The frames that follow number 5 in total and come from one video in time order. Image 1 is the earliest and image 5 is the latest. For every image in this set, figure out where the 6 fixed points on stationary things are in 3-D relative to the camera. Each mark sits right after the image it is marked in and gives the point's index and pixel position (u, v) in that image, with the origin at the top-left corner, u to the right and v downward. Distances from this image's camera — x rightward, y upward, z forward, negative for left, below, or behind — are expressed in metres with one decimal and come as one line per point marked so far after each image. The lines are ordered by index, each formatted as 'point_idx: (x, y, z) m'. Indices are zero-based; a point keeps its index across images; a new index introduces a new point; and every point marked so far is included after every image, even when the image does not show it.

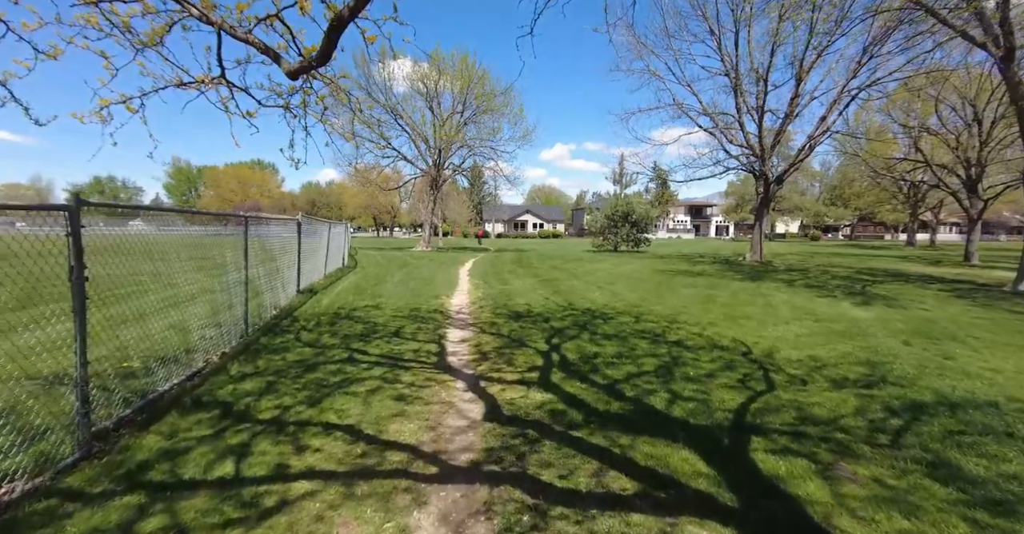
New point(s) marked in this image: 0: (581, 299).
0: (+1.4, -0.7, +8.7) m
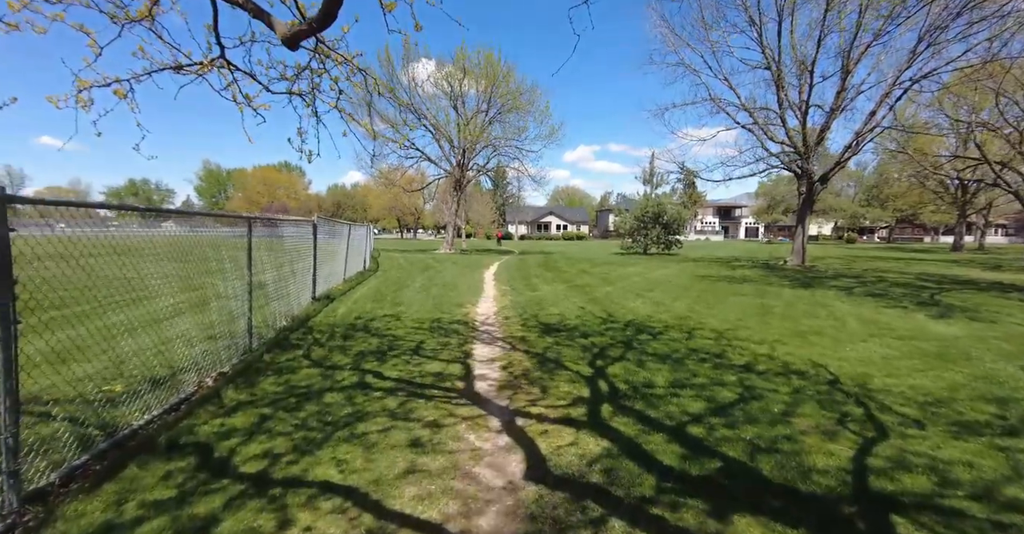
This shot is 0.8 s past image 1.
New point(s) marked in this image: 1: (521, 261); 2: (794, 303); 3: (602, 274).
0: (+1.9, -0.8, +7.8) m
1: (+0.4, +0.3, +19.4) m
2: (+5.8, -0.8, +9.0) m
3: (+2.9, -0.2, +14.1) m
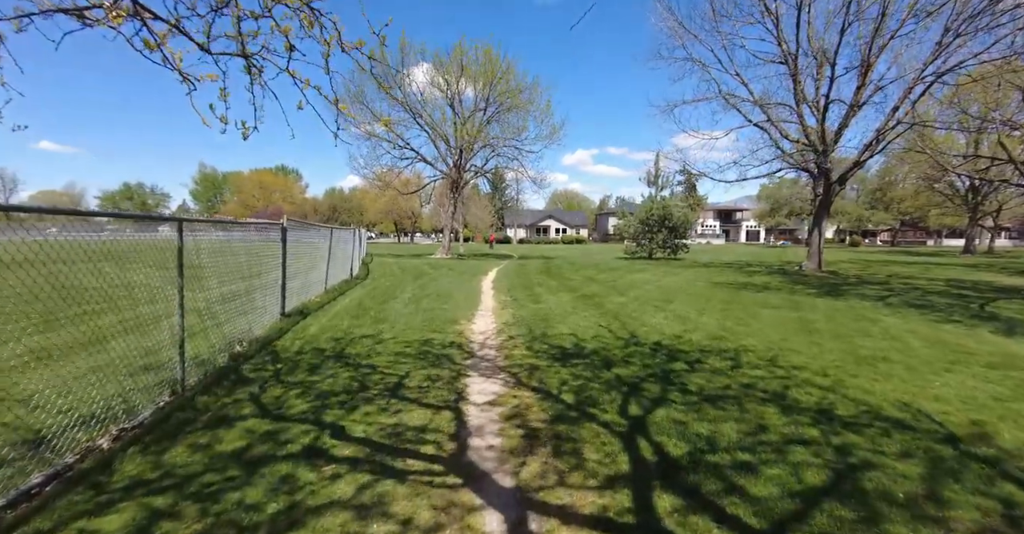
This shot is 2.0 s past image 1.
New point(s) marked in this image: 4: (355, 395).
0: (+1.9, -0.9, +6.7) m
1: (+0.4, 0.0, +18.3) m
2: (+5.8, -0.9, +7.9) m
3: (+2.9, -0.5, +13.0) m
4: (-1.5, -1.2, +4.1) m
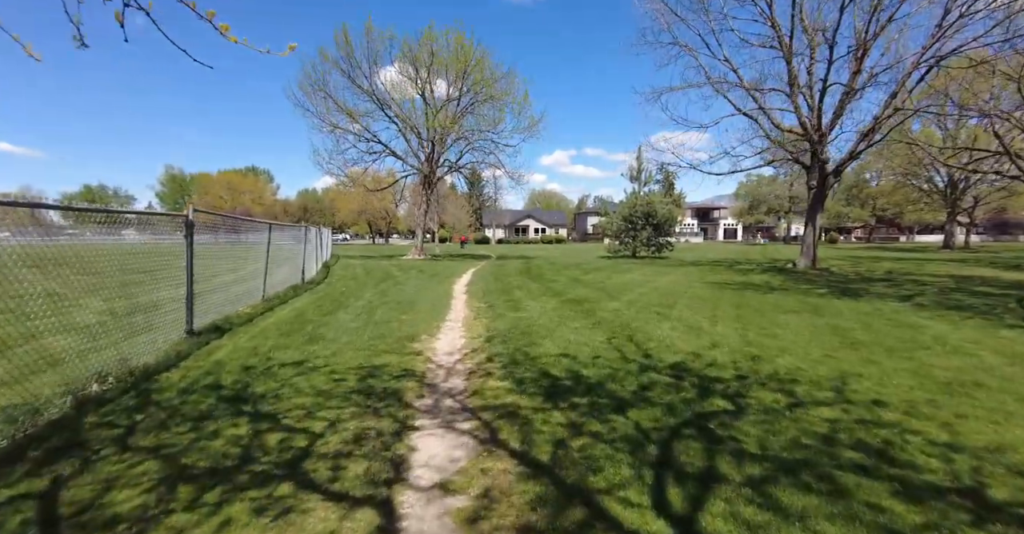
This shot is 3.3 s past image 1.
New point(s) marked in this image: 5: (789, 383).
0: (+1.6, -0.9, +5.3) m
1: (-0.5, 0.0, +16.8) m
2: (+5.4, -0.9, +6.7) m
3: (+2.3, -0.4, +11.6) m
4: (-1.7, -1.2, +2.5) m
5: (+2.6, -1.1, +4.1) m
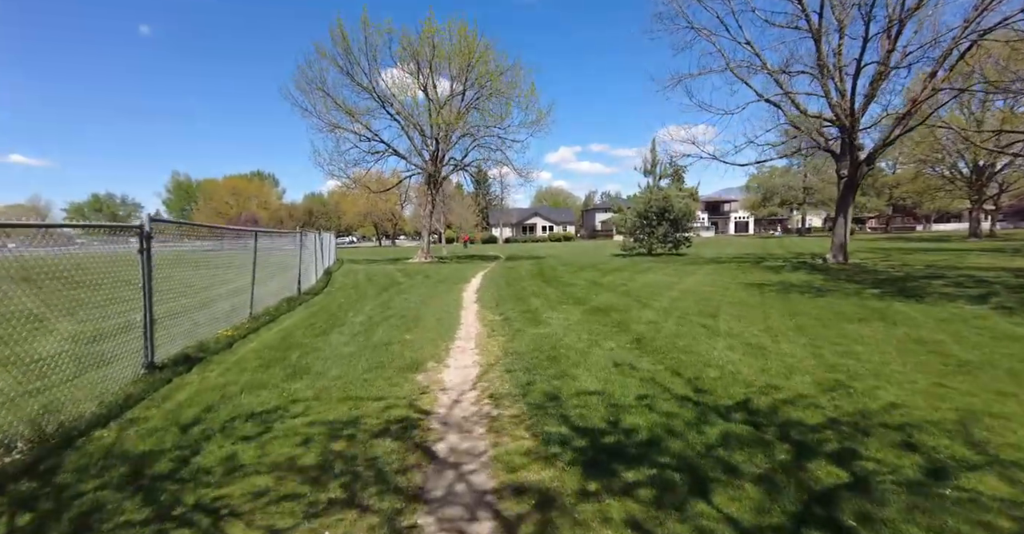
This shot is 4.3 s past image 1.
0: (+1.9, -1.0, +4.3) m
1: (-0.1, -0.1, +15.8) m
2: (+5.7, -0.9, +5.6) m
3: (+2.6, -0.5, +10.6) m
4: (-1.4, -1.4, +1.6) m
5: (+2.8, -1.2, +3.1) m
